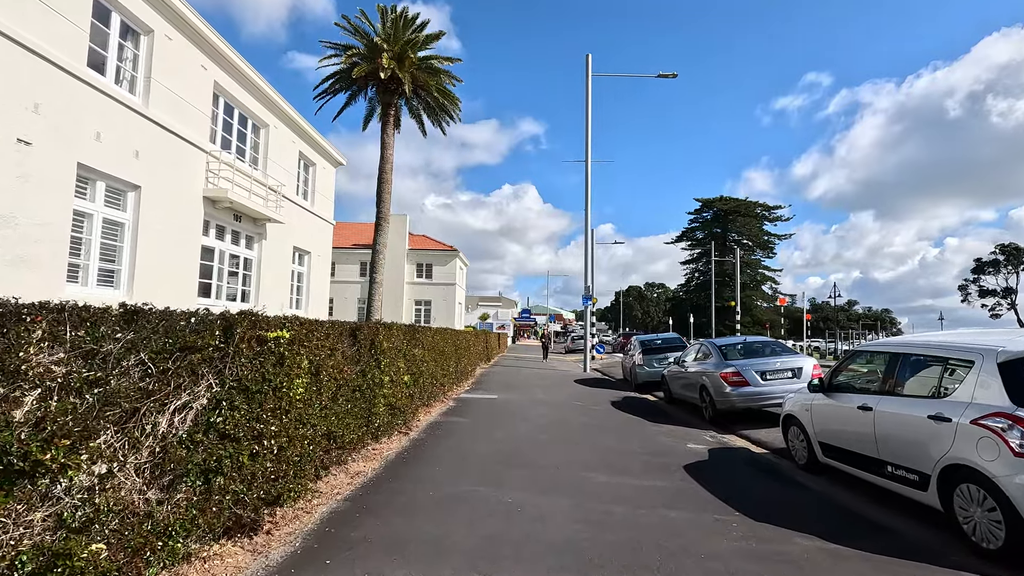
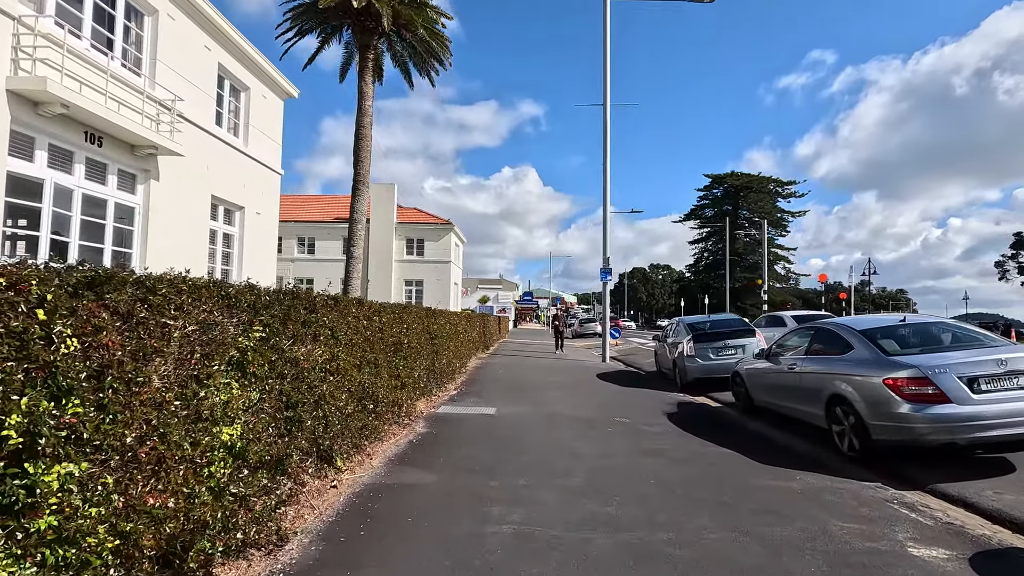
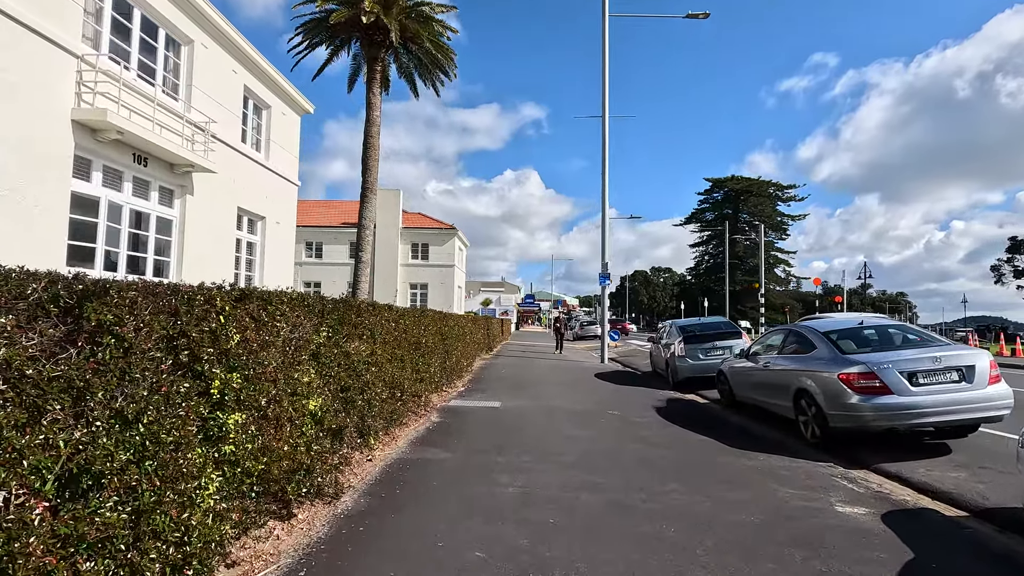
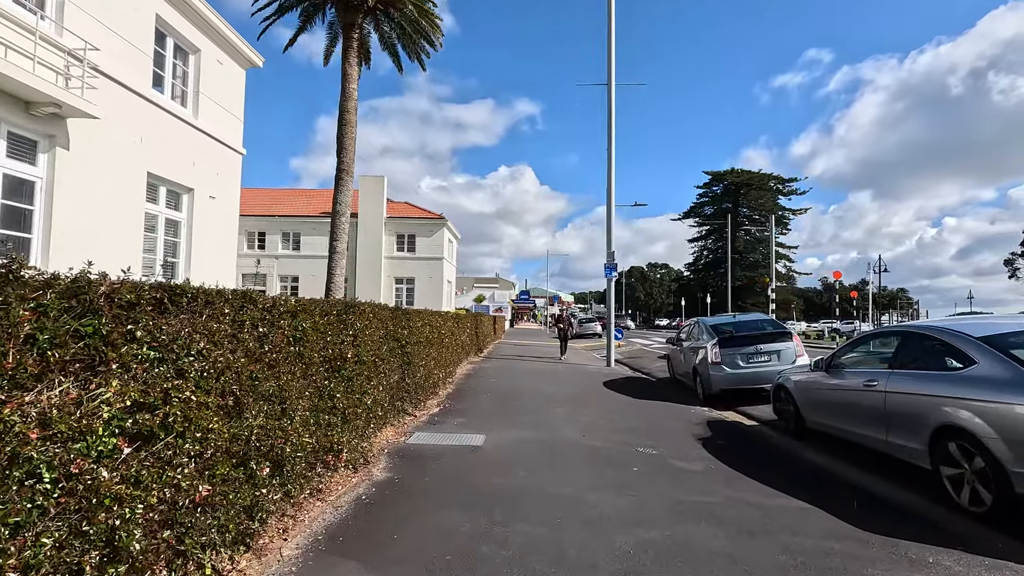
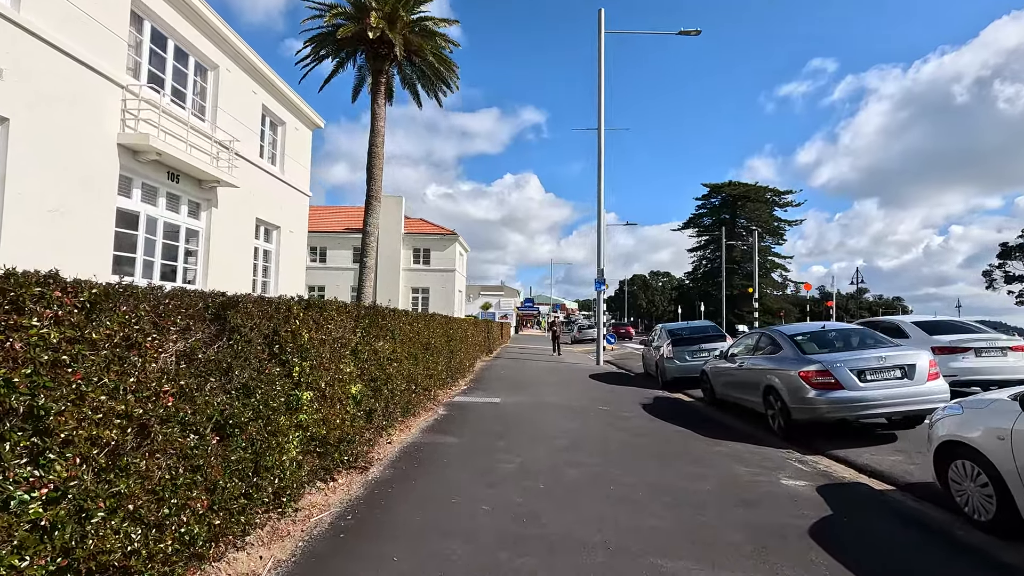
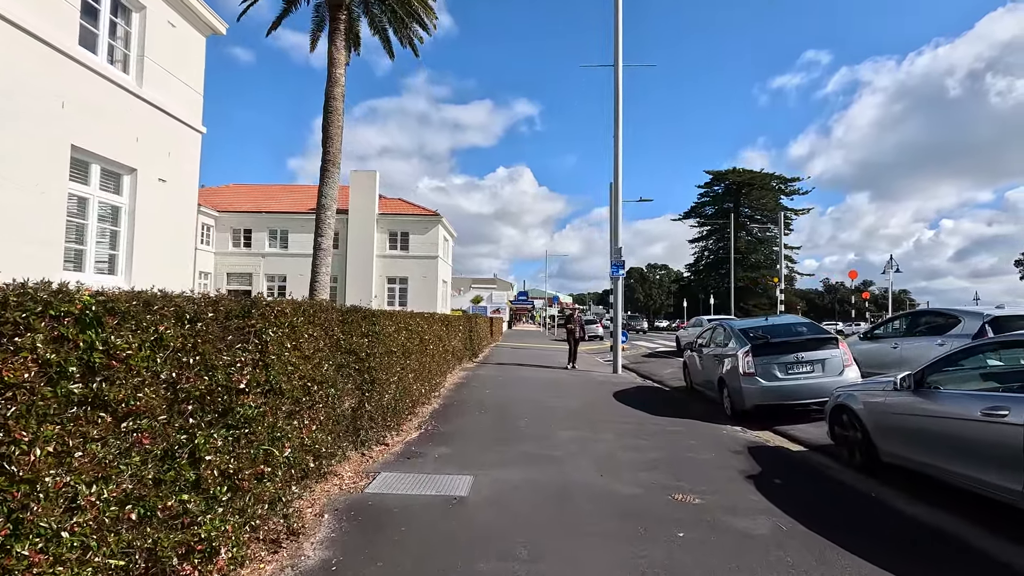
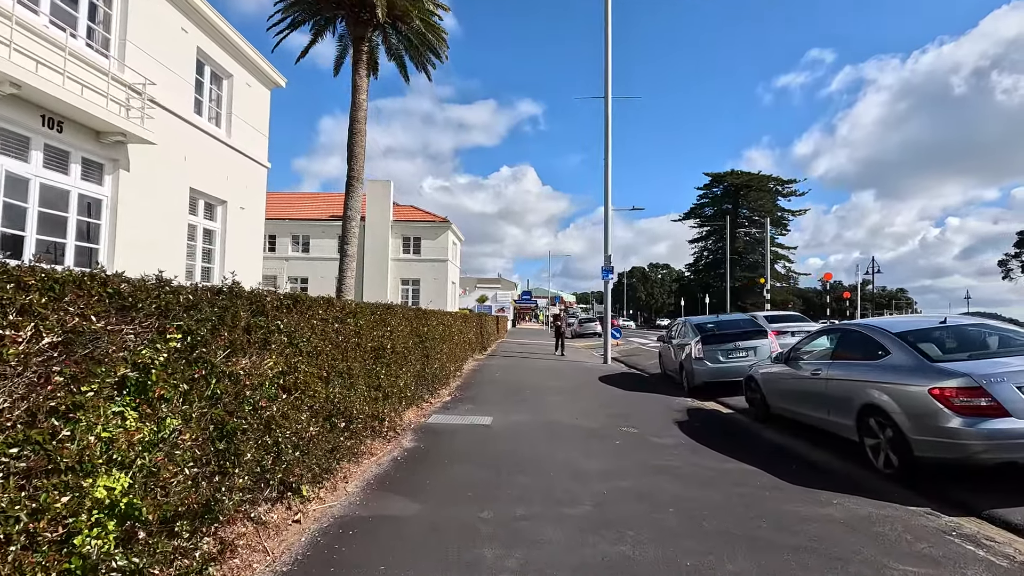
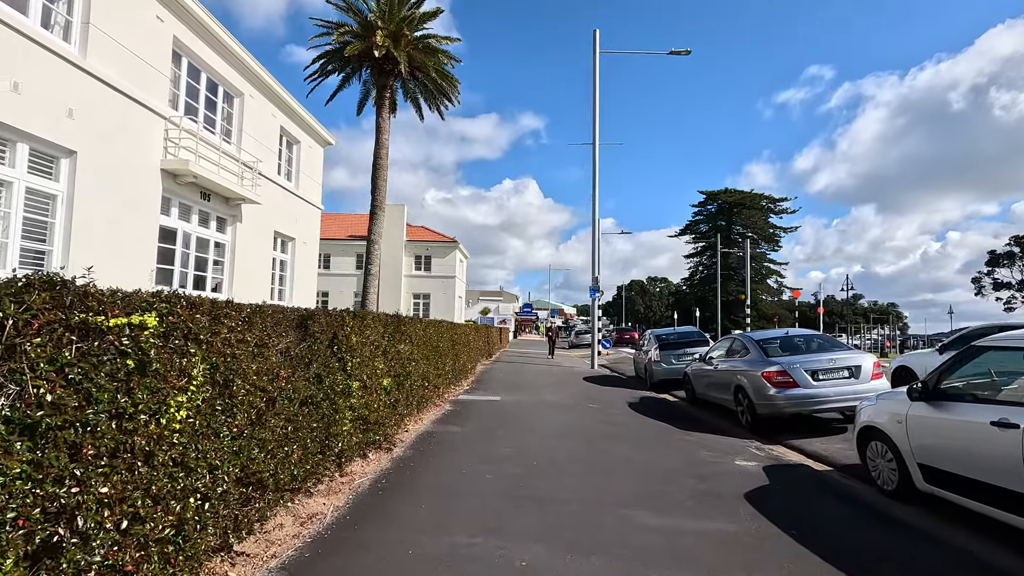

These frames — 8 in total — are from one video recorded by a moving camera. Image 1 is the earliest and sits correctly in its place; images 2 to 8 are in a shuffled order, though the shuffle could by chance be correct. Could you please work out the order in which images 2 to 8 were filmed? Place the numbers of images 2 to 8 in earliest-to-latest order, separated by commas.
8, 5, 3, 2, 7, 4, 6
